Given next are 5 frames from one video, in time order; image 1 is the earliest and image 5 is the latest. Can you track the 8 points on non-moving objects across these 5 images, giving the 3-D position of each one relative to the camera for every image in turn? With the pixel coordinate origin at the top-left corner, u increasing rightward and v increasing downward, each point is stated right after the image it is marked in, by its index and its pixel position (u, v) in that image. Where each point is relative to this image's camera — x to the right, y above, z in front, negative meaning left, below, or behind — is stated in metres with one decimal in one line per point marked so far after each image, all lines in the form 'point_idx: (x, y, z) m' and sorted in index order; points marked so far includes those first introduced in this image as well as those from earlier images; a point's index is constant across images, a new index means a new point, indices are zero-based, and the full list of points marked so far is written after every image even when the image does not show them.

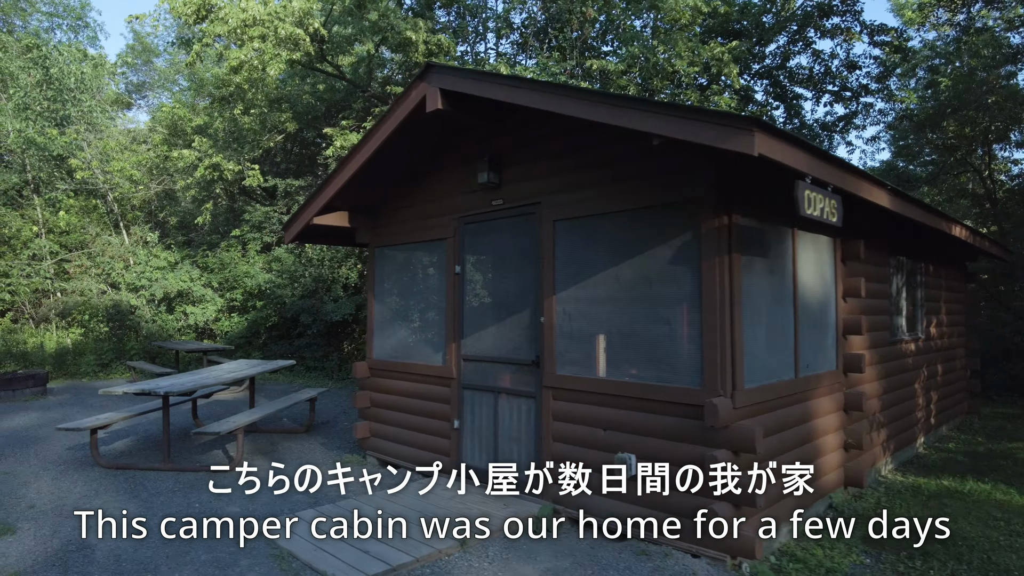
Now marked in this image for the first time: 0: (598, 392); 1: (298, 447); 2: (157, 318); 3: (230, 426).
0: (+0.6, -0.6, +4.1) m
1: (-2.2, -1.6, +6.7) m
2: (-7.2, -0.6, +13.2) m
3: (-2.3, -1.2, +5.7) m
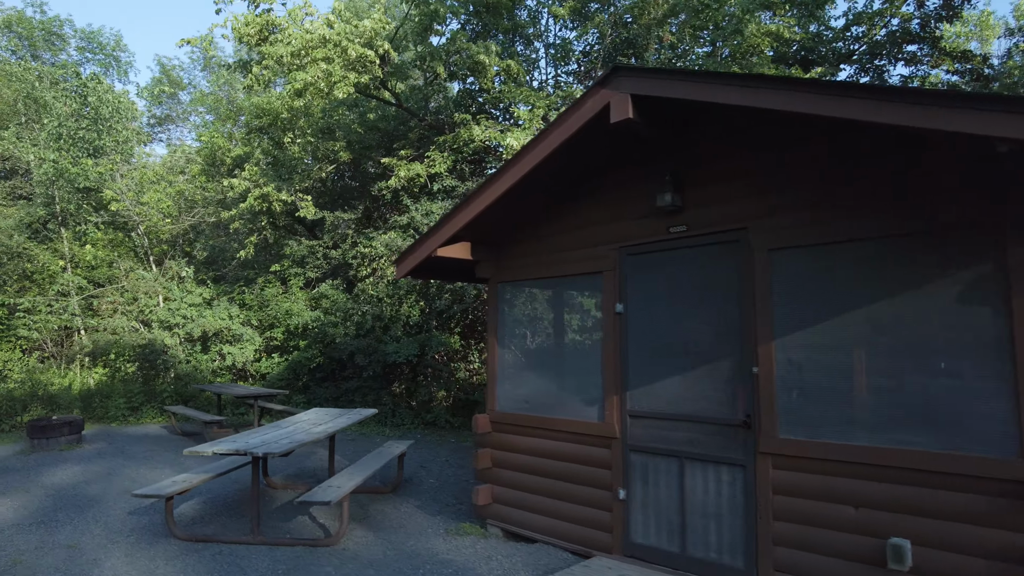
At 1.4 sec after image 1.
0: (+1.7, -0.9, +3.3) m
1: (-1.1, -2.0, +5.8) m
2: (-6.0, -1.3, +12.3) m
3: (-1.2, -1.5, +4.8) m
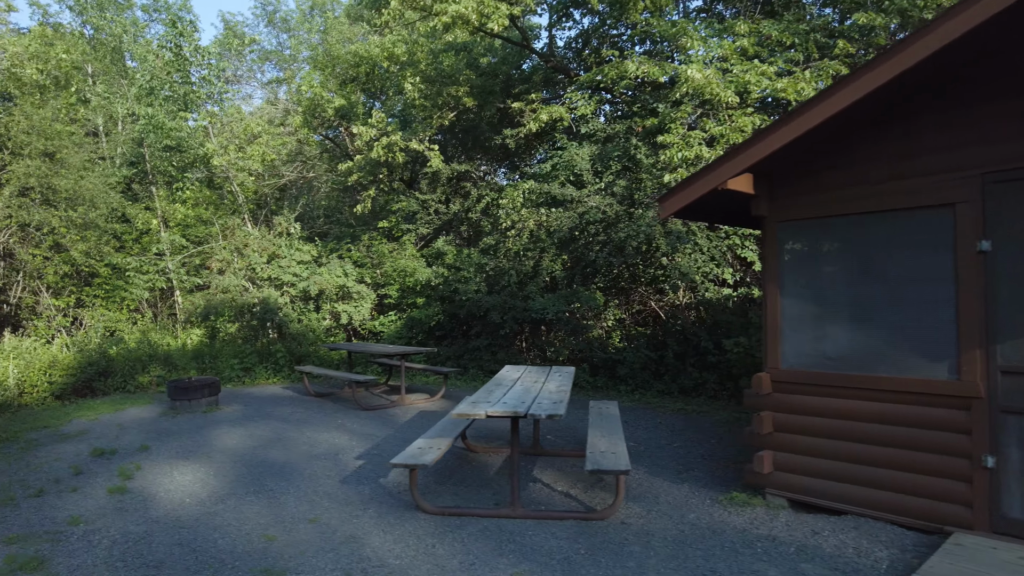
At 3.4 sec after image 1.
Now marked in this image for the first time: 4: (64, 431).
0: (+3.6, -0.6, +2.6) m
1: (+0.9, -1.5, +5.3) m
2: (-3.8, -0.5, +11.9) m
3: (+0.7, -1.1, +4.3) m
4: (-5.0, -1.6, +7.4) m
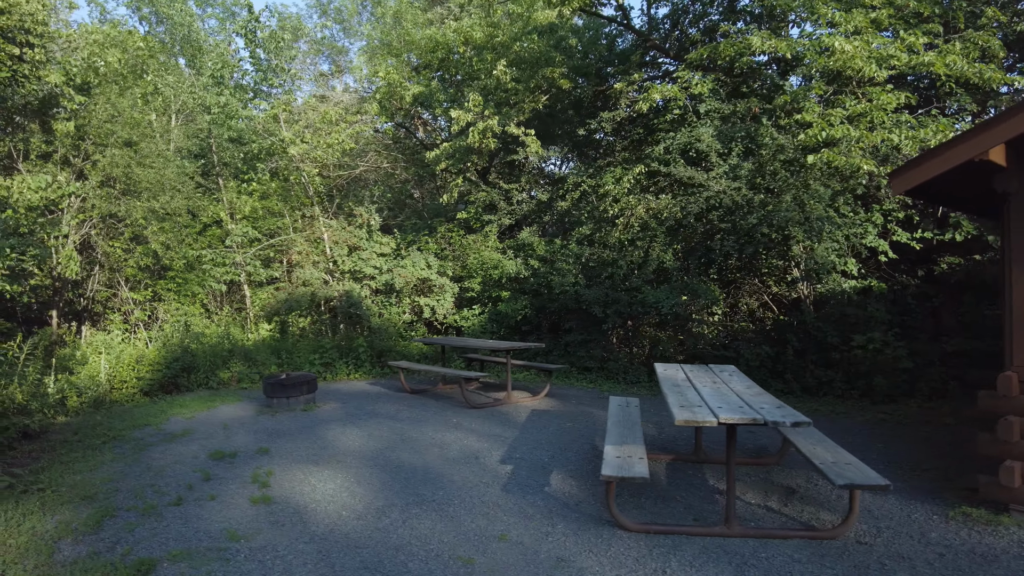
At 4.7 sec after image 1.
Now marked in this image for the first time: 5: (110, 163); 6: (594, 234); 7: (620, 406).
0: (+4.8, -0.5, +1.9) m
1: (+2.2, -1.4, +4.7) m
2: (-2.3, -0.4, +11.5) m
3: (+2.0, -1.0, +3.7) m
4: (-3.7, -1.5, +7.0) m
5: (-6.4, +2.0, +10.5) m
6: (+1.3, +0.8, +10.2) m
7: (+0.9, -1.0, +5.5) m
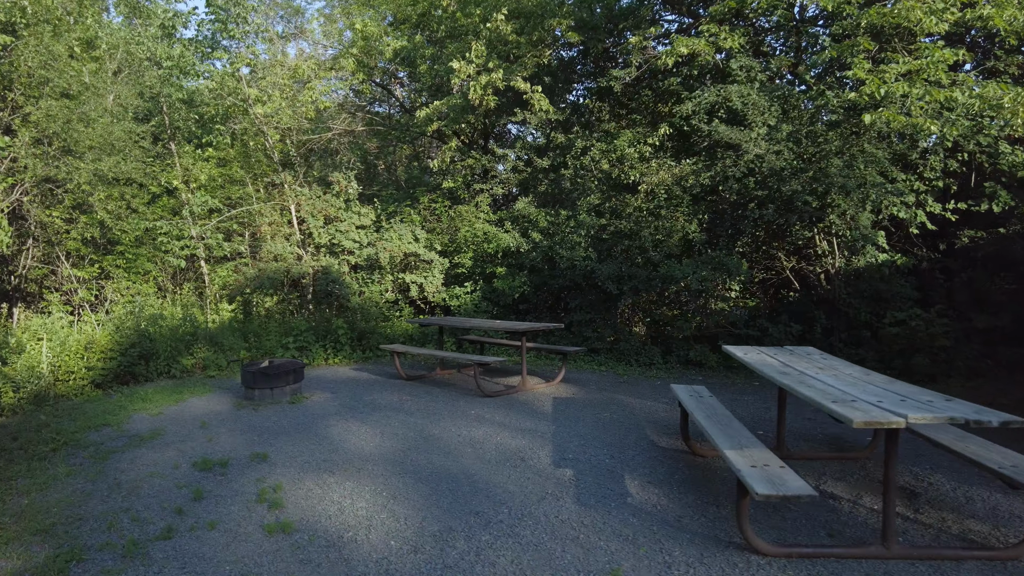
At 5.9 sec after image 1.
0: (+5.4, -0.4, +1.4) m
1: (+2.7, -1.2, +4.0) m
2: (-2.3, 0.0, +10.4) m
3: (+2.5, -0.9, +2.9) m
4: (-3.4, -1.3, +5.9) m
5: (-6.4, +2.3, +9.0) m
6: (+1.3, +1.2, +9.3) m
7: (+1.3, -0.8, +4.7) m
